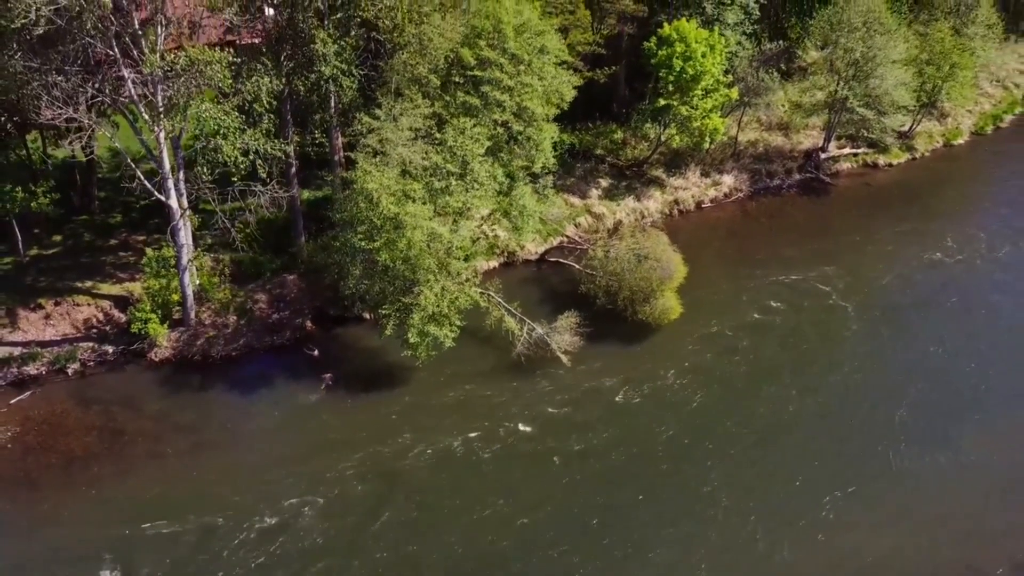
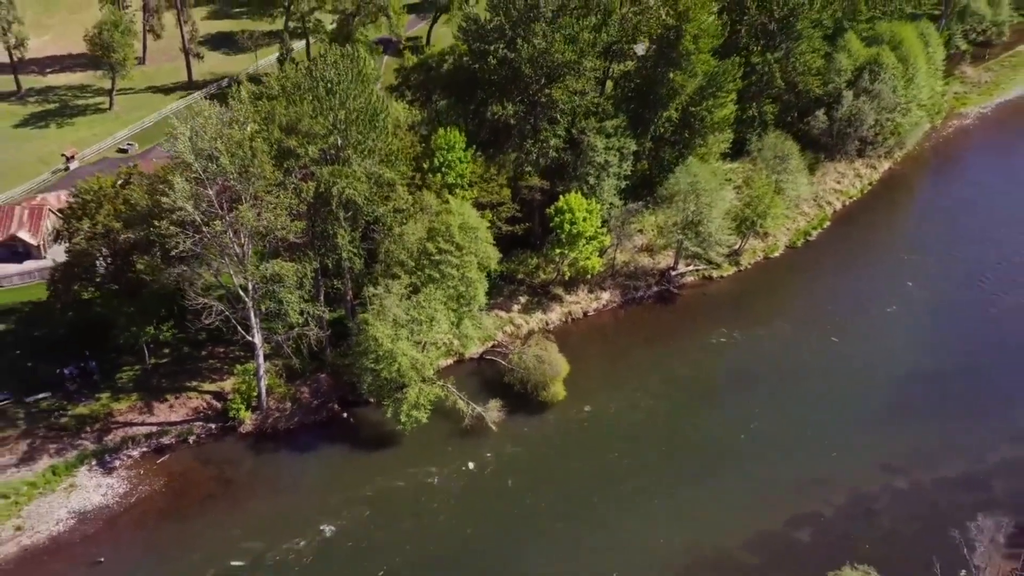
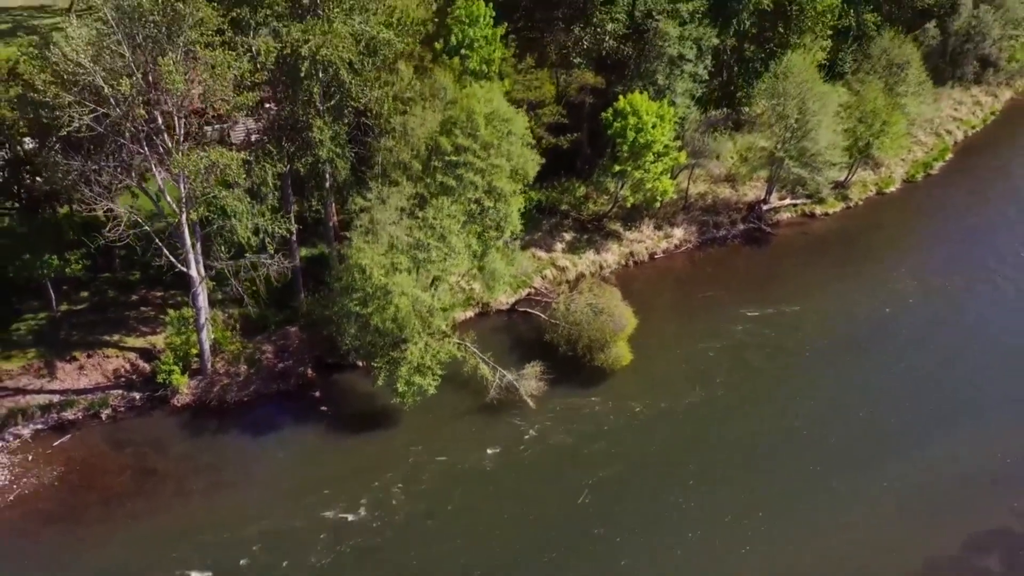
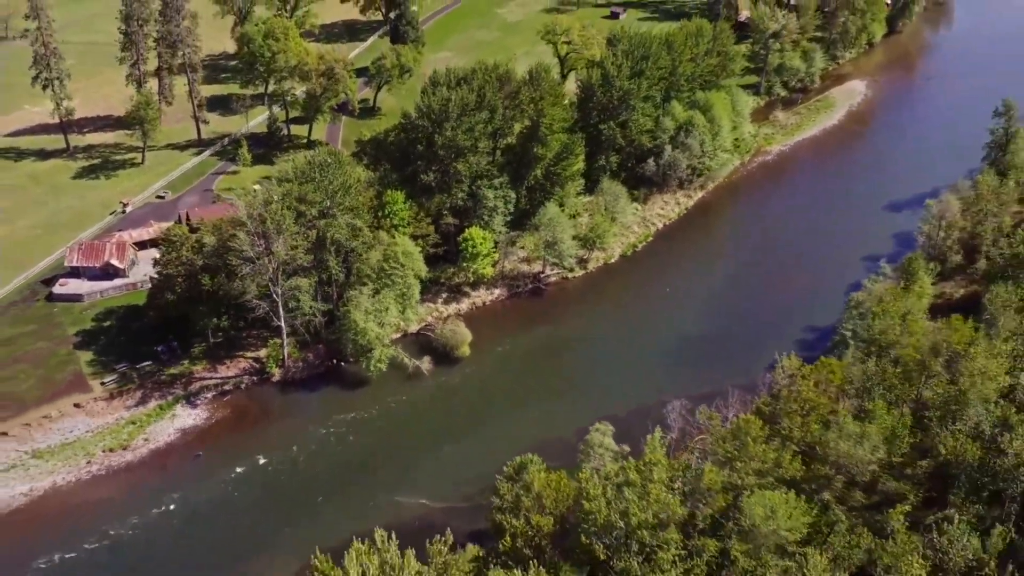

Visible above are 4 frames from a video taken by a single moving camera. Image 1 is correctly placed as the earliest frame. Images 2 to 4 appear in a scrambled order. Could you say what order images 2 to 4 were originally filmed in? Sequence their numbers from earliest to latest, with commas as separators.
3, 2, 4
